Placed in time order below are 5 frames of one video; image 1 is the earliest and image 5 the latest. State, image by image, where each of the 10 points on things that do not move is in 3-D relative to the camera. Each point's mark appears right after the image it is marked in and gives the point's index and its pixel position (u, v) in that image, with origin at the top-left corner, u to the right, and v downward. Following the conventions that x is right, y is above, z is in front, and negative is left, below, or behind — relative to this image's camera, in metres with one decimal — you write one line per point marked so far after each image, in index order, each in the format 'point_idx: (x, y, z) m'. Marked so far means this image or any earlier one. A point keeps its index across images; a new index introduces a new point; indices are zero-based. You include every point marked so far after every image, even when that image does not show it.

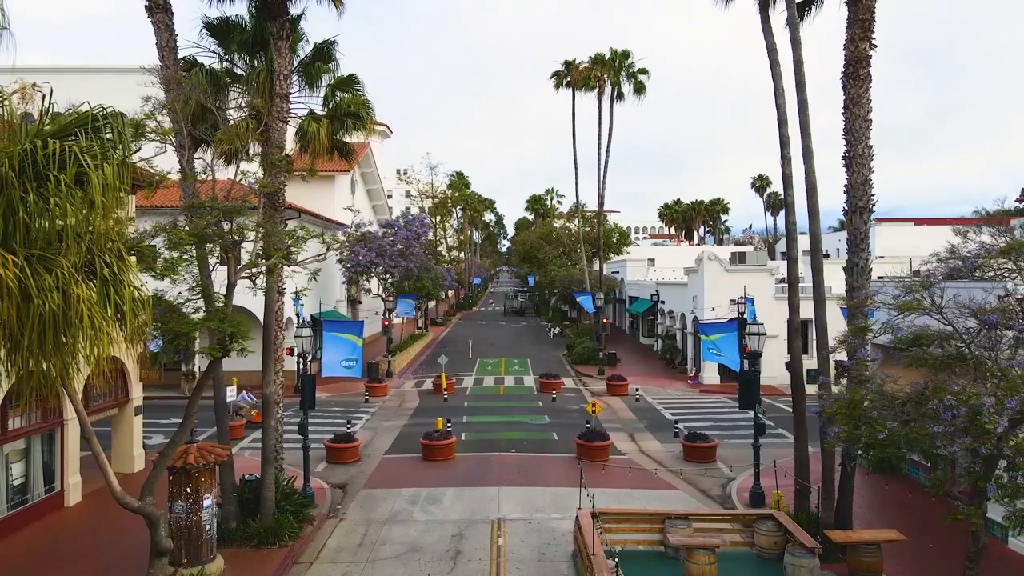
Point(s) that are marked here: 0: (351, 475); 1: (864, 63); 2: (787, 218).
0: (-4.4, -5.1, +19.8) m
1: (+6.4, +4.1, +13.3) m
2: (+5.4, +1.4, +14.2) m
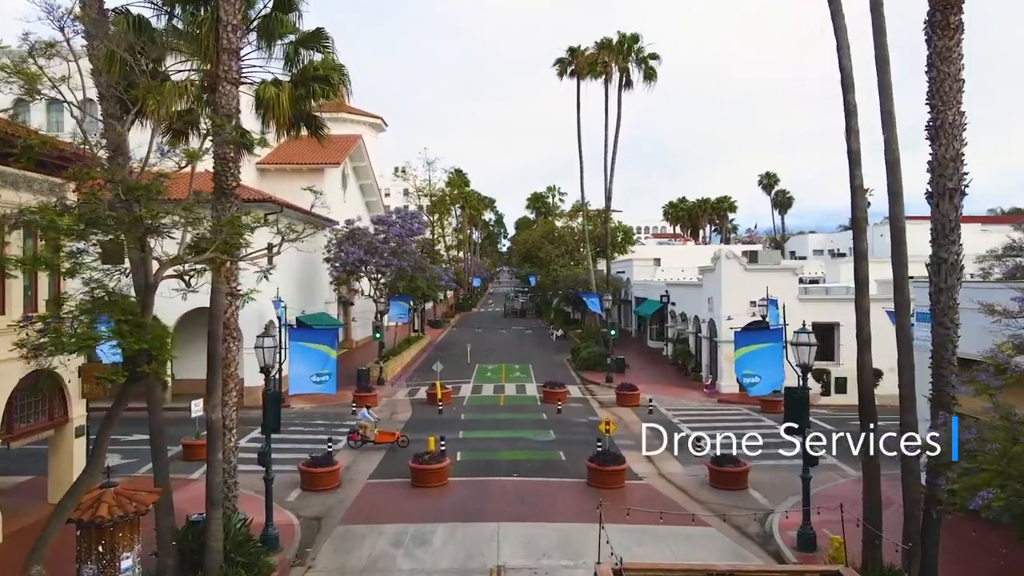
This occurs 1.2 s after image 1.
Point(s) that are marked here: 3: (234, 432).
0: (-4.3, -5.1, +17.2) m
1: (+6.5, +4.1, +10.7) m
2: (+5.4, +1.3, +11.5) m
3: (-4.8, -2.5, +12.6) m
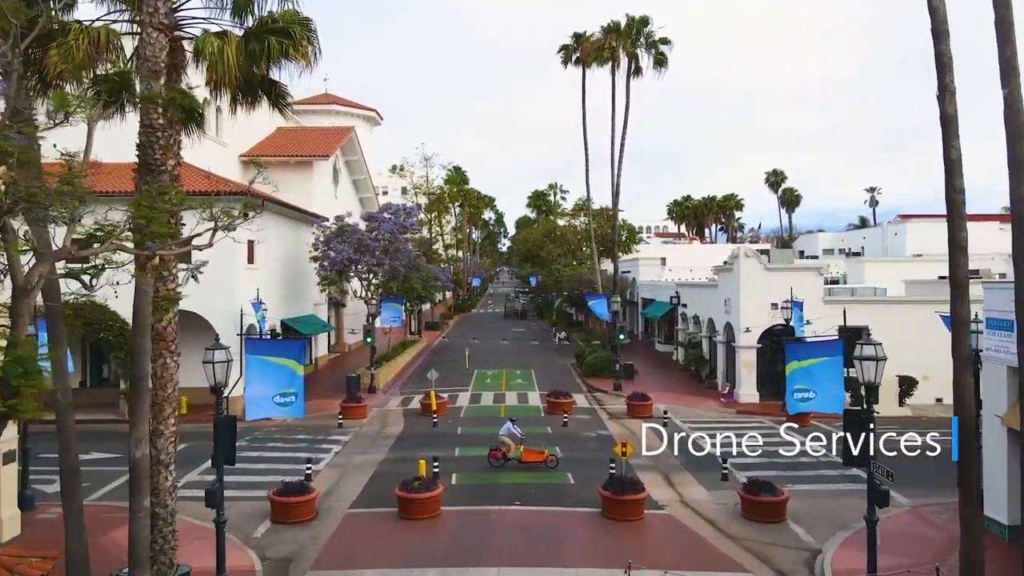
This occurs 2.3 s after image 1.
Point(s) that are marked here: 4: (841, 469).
0: (-4.3, -5.1, +14.7) m
1: (+6.5, +4.1, +8.2) m
2: (+5.5, +1.3, +9.1) m
3: (-4.8, -2.5, +10.1) m
4: (+8.7, -4.8, +19.3) m
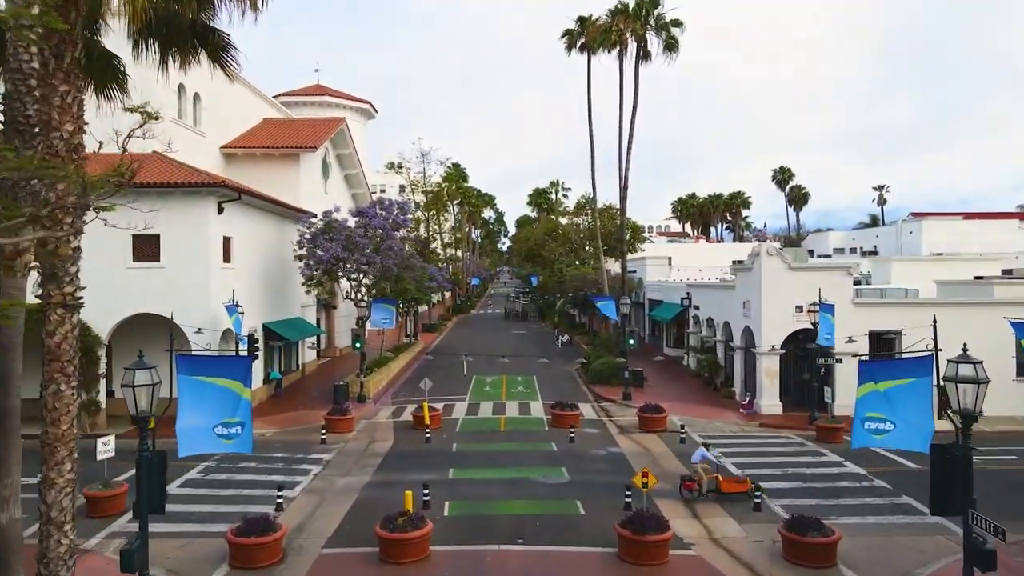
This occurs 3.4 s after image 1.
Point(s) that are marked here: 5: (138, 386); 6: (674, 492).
0: (-4.3, -5.2, +12.3) m
1: (+6.5, +4.0, +5.8) m
2: (+5.5, +1.3, +6.7) m
3: (-4.7, -2.6, +7.7) m
4: (+8.7, -4.9, +16.9) m
5: (-4.6, -1.2, +9.1) m
6: (+3.9, -4.9, +17.6) m
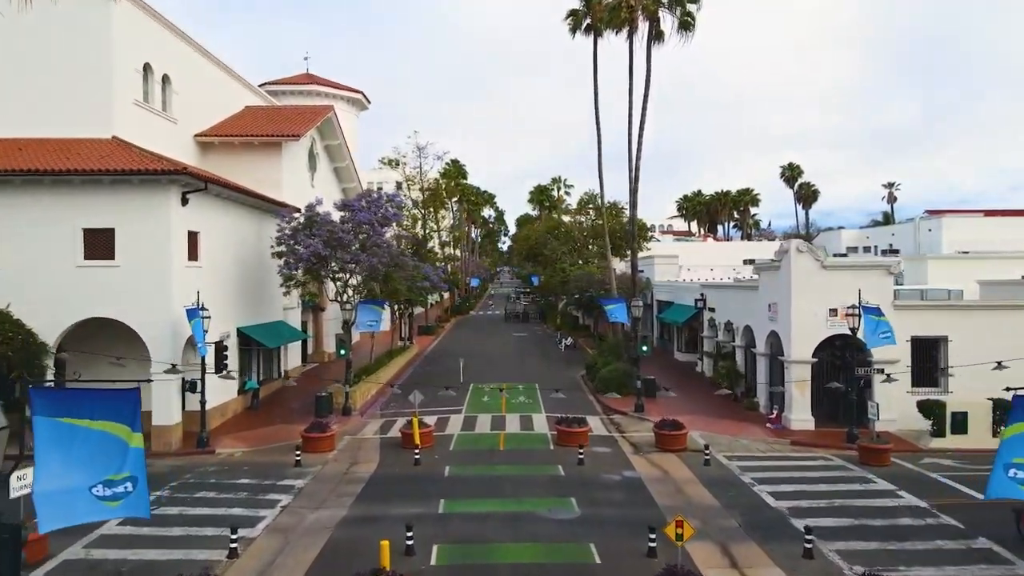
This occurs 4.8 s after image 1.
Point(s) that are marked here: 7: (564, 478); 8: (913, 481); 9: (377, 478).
0: (-4.2, -5.2, +9.5) m
1: (+6.6, +4.0, +3.0) m
2: (+5.5, +1.3, +3.9) m
3: (-4.7, -2.6, +5.0) m
4: (+8.8, -4.9, +14.1) m
5: (-4.6, -1.2, +6.3) m
6: (+3.9, -4.9, +14.8) m
7: (+1.3, -4.8, +18.6) m
8: (+10.0, -4.8, +18.2) m
9: (-3.5, -5.0, +18.9) m
